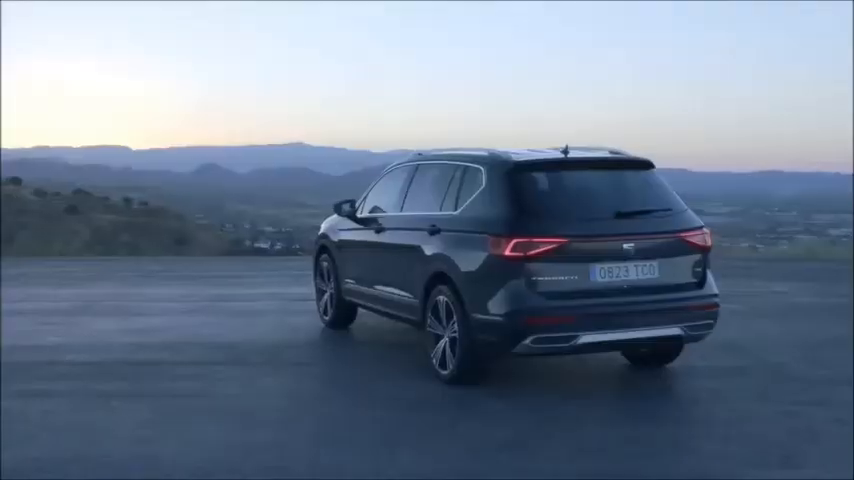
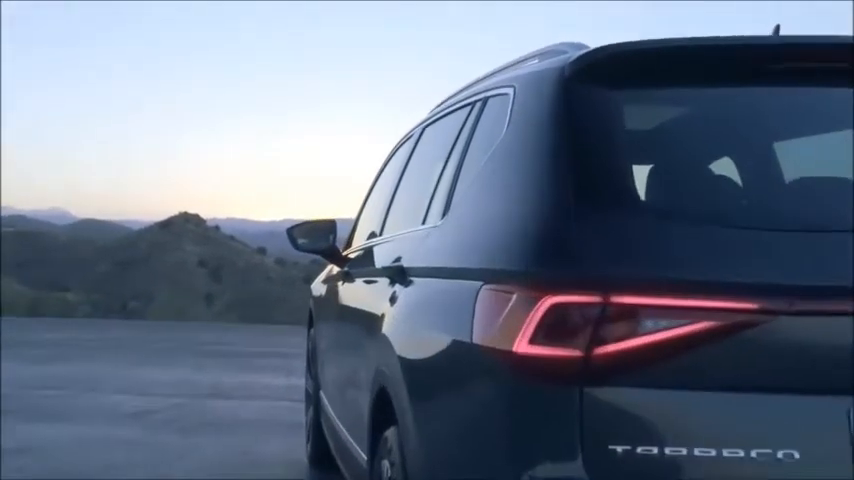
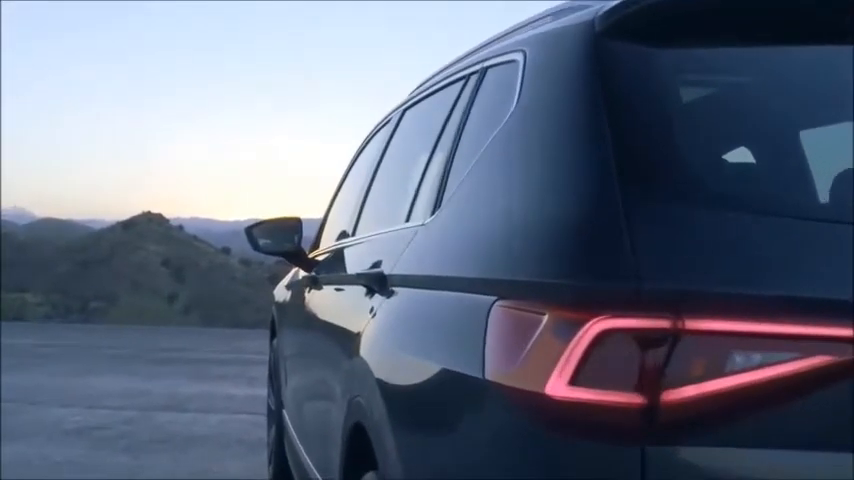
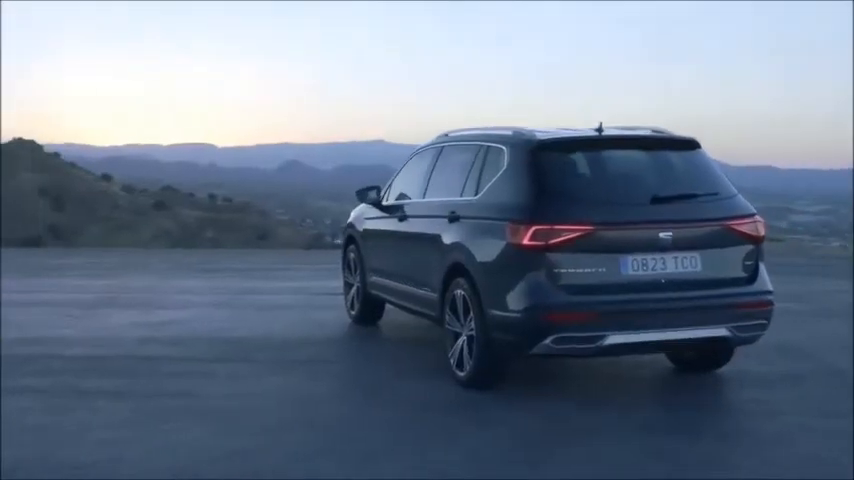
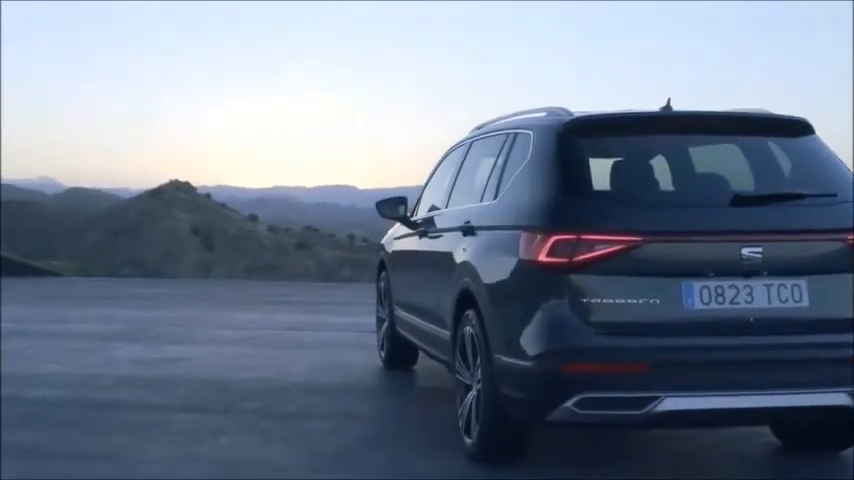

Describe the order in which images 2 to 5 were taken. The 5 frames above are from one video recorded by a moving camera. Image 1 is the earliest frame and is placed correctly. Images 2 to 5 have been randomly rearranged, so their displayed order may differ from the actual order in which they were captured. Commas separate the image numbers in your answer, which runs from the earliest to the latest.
4, 5, 2, 3
